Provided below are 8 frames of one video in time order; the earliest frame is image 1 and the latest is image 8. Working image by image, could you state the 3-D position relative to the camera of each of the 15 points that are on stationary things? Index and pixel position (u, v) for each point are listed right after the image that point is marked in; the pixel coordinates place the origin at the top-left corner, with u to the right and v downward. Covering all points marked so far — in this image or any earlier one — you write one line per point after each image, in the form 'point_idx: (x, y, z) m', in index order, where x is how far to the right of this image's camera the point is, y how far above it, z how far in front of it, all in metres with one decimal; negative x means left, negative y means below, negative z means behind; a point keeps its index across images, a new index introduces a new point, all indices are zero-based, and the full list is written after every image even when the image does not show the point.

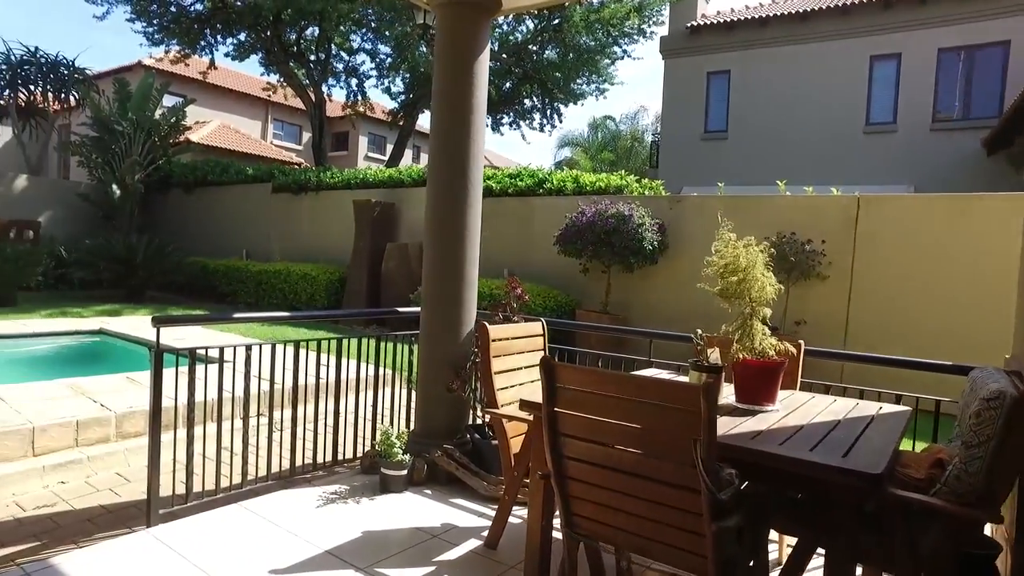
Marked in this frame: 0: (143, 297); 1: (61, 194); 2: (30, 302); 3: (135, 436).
0: (-6.0, -0.1, +11.4) m
1: (-8.5, +1.8, +13.3) m
2: (-7.0, -0.2, +10.3) m
3: (-2.3, -0.9, +4.3) m
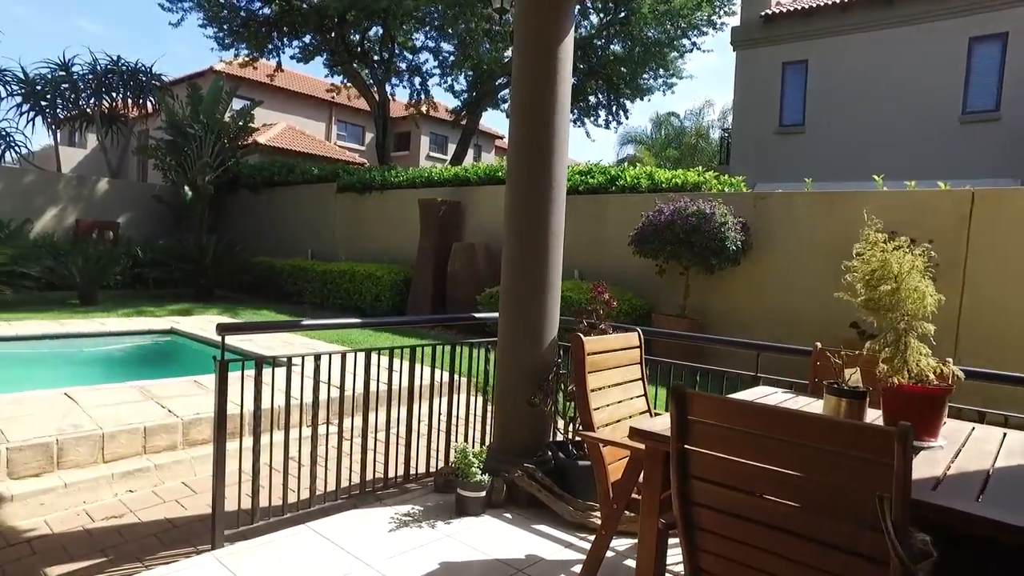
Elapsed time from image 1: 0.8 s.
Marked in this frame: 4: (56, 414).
0: (-4.9, -0.1, +11.5) m
1: (-7.3, +1.8, +13.6) m
2: (-6.1, -0.2, +10.5) m
3: (-1.9, -0.9, +4.2) m
4: (-2.6, -0.7, +4.0) m
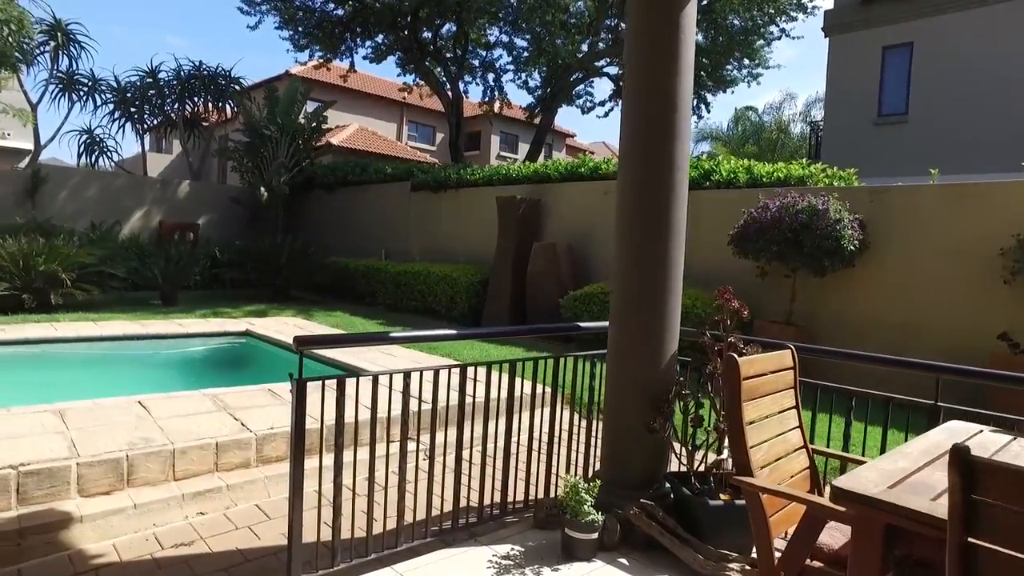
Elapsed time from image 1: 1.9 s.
0: (-3.7, -0.2, +11.5) m
1: (-5.8, +1.8, +13.7) m
2: (-4.9, -0.2, +10.5) m
3: (-1.3, -1.0, +3.8) m
4: (-2.1, -0.7, +3.8) m
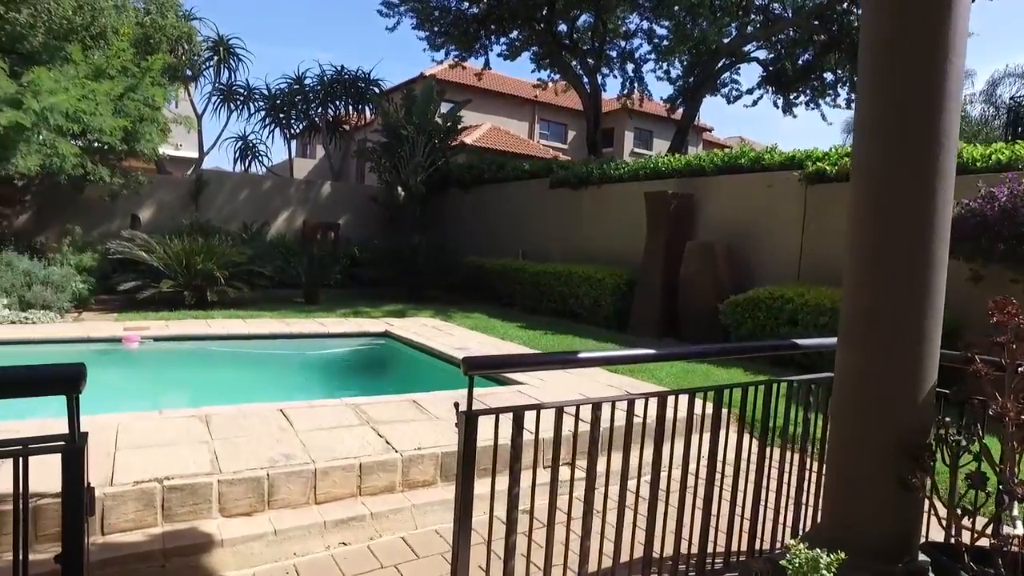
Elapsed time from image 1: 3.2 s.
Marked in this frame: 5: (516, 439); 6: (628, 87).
0: (-1.4, -0.1, +11.4) m
1: (-3.1, +1.8, +14.0) m
2: (-2.8, -0.2, +10.7) m
3: (-0.4, -1.0, +3.4) m
4: (-1.2, -0.8, +3.5) m
5: (0.0, -0.4, +2.0) m
6: (+2.6, +4.5, +15.6) m
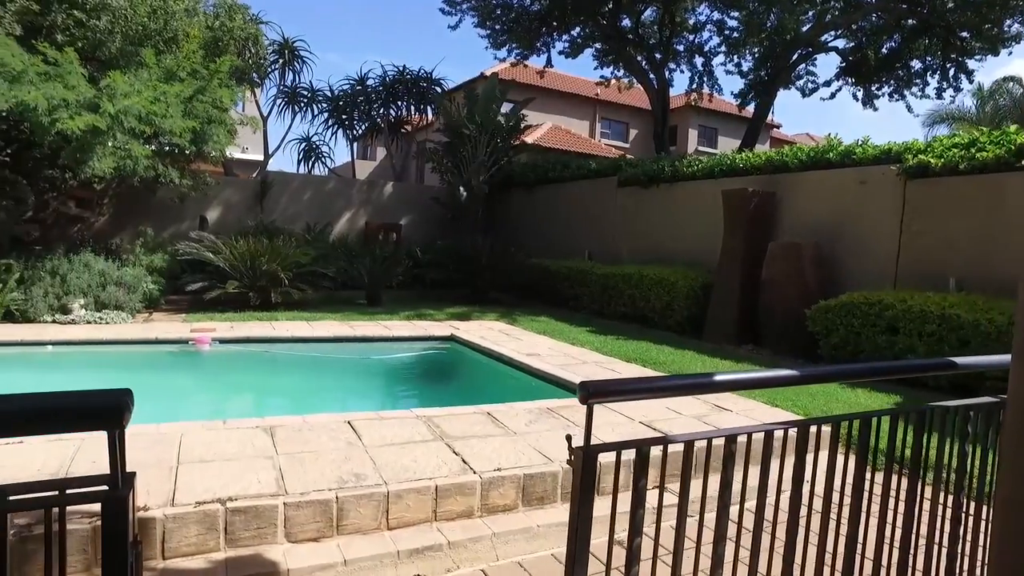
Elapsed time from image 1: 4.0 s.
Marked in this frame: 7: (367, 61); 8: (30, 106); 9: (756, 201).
0: (-0.4, -0.2, +11.1) m
1: (-1.8, +1.8, +13.8) m
2: (-1.8, -0.2, +10.5) m
3: (0.0, -1.0, +3.1) m
4: (-0.8, -0.8, +3.2) m
5: (+0.3, -0.4, +1.6) m
6: (+4.0, +4.5, +15.0) m
7: (-3.0, +4.7, +14.4) m
8: (-5.1, +1.9, +7.3) m
9: (+2.7, +1.0, +7.7) m
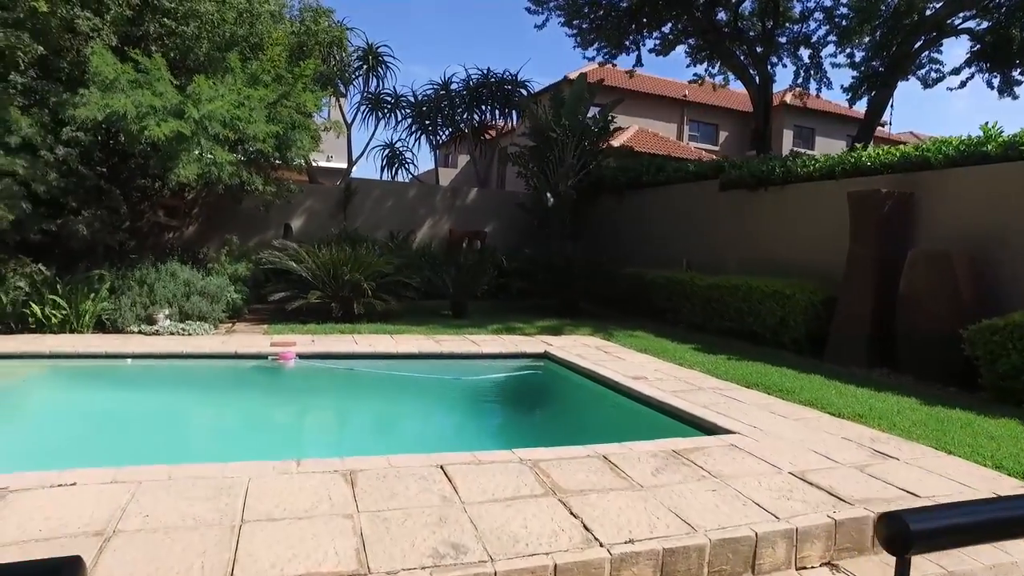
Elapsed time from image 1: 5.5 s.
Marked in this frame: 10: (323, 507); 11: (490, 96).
0: (+1.0, -0.3, +10.4) m
1: (-0.1, +1.6, +13.3) m
2: (-0.5, -0.4, +10.0) m
3: (+0.4, -1.1, +2.4) m
4: (-0.3, -0.8, +2.6) m
5: (+0.6, -0.5, +0.9) m
6: (+5.8, +4.2, +13.8) m
7: (-1.3, +4.5, +14.1) m
8: (-4.1, +1.8, +7.2) m
9: (+3.7, +0.8, +6.7) m
10: (-0.7, -0.8, +2.7) m
11: (-0.4, +3.9, +14.0) m
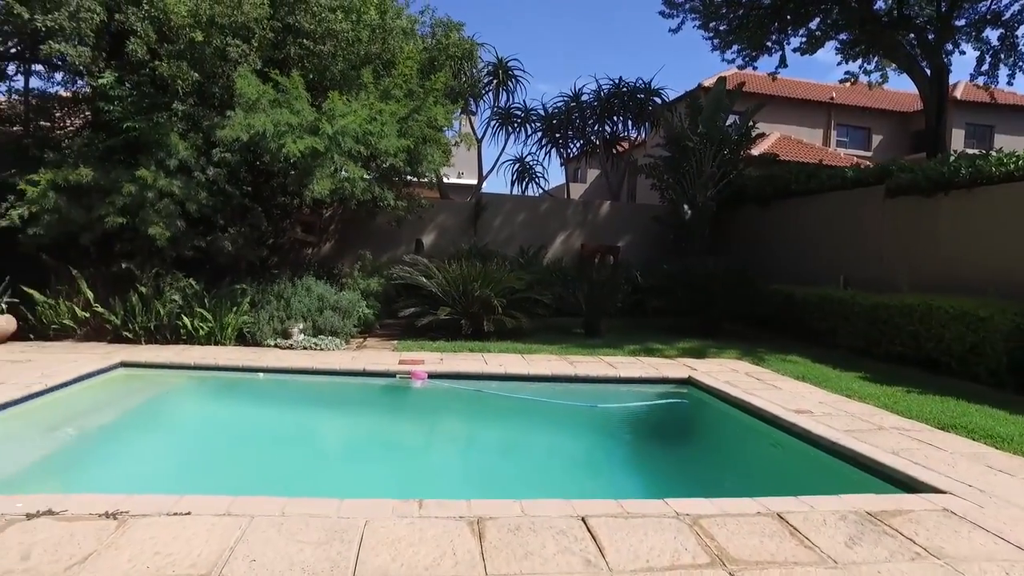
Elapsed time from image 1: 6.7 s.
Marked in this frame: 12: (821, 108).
0: (+2.9, -0.6, +9.6) m
1: (+2.3, +1.3, +12.7) m
2: (+1.3, -0.6, +9.4) m
3: (+0.9, -1.1, +1.8) m
4: (+0.2, -0.9, +2.2) m
5: (+0.8, -0.5, +0.3) m
6: (+8.2, +3.9, +12.2) m
7: (+1.4, +4.2, +13.7) m
8: (-2.7, +1.7, +7.3) m
9: (+4.9, +0.7, +5.5) m
10: (-0.2, -0.9, +2.3) m
11: (+2.1, +3.6, +13.5) m
12: (+8.2, +4.7, +18.2) m
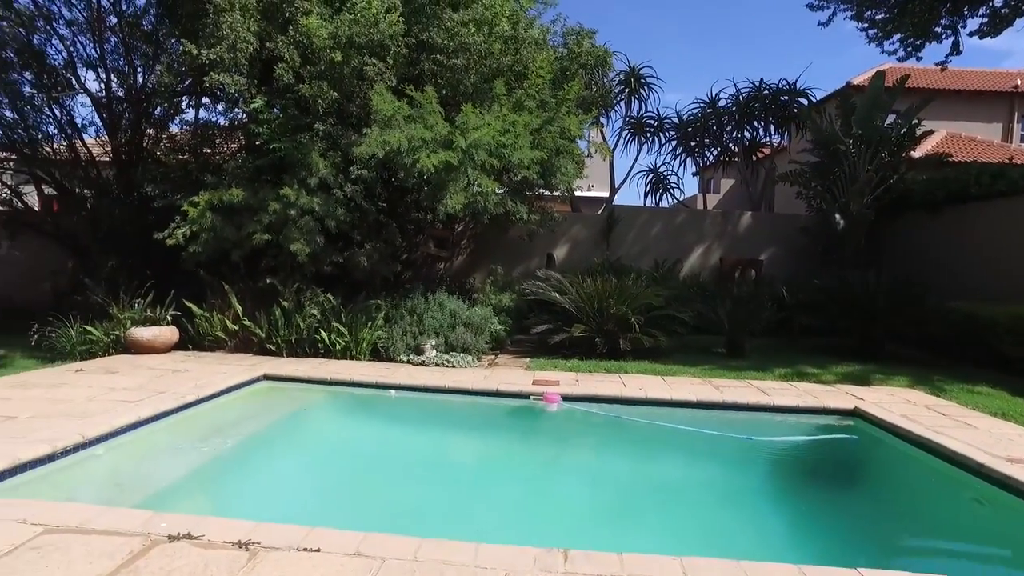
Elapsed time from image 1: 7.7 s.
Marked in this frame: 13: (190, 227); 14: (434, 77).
0: (+4.6, -0.8, +8.6) m
1: (+4.6, +1.0, +11.8) m
2: (+3.1, -0.8, +8.7) m
3: (+1.3, -1.2, +1.3) m
4: (+0.6, -1.0, +1.7) m
5: (+0.9, -0.6, -0.2) m
6: (+10.3, +3.6, +10.3) m
7: (+3.9, +3.9, +13.0) m
8: (-1.3, +1.5, +7.4) m
9: (+5.8, +0.5, +4.2) m
10: (+0.2, -1.0, +1.9) m
11: (+4.6, +3.3, +12.6) m
12: (+11.4, +4.3, +16.2) m
13: (-3.8, +0.7, +8.2) m
14: (-1.0, +2.6, +8.7) m
